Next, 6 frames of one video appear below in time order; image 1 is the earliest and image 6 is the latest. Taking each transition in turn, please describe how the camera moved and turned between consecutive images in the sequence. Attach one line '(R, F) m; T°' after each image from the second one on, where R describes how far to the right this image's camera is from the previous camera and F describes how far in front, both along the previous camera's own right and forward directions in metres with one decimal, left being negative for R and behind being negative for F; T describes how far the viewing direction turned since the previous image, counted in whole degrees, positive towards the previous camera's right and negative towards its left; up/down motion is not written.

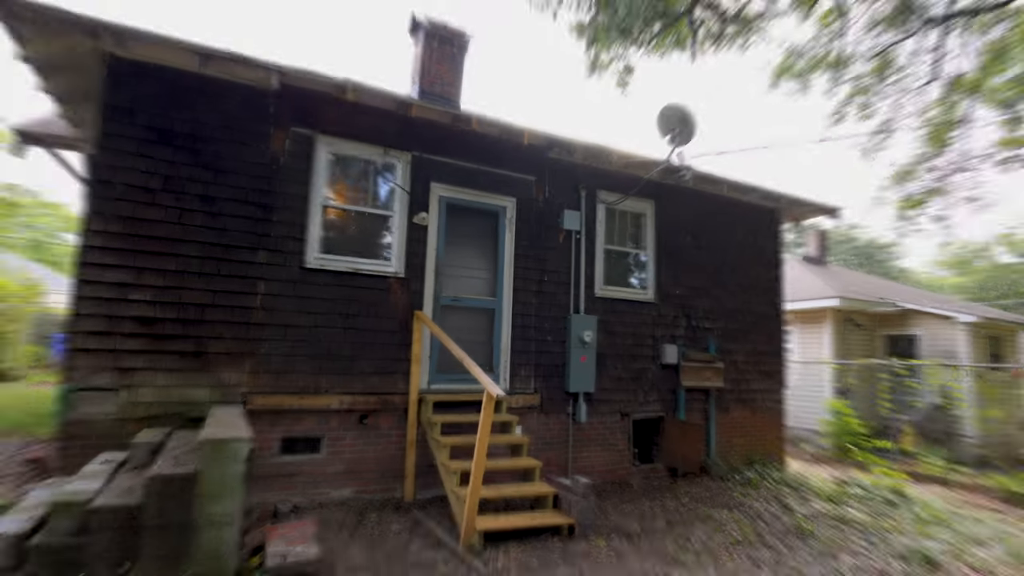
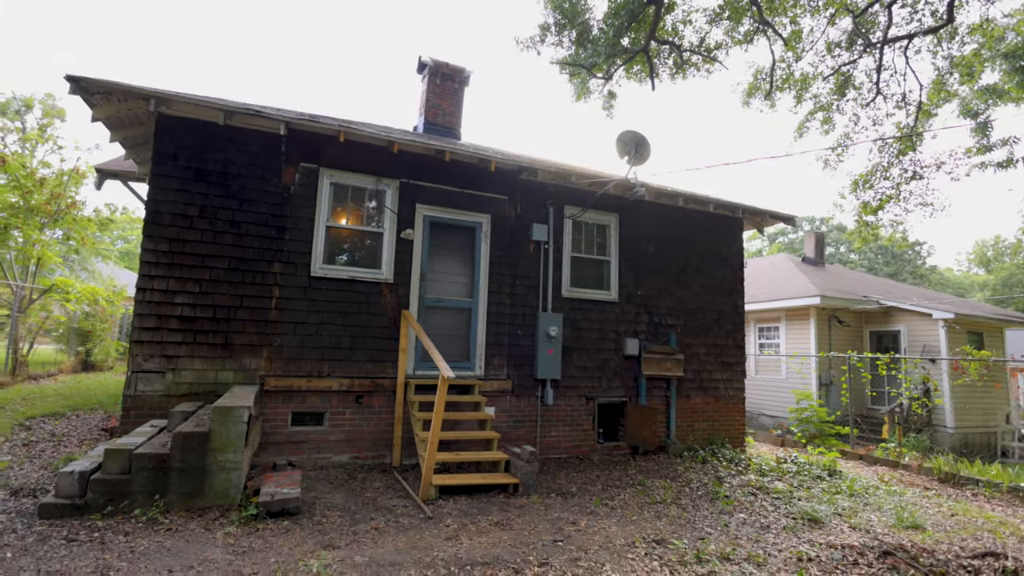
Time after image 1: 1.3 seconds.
(+0.6, -0.9) m; -3°
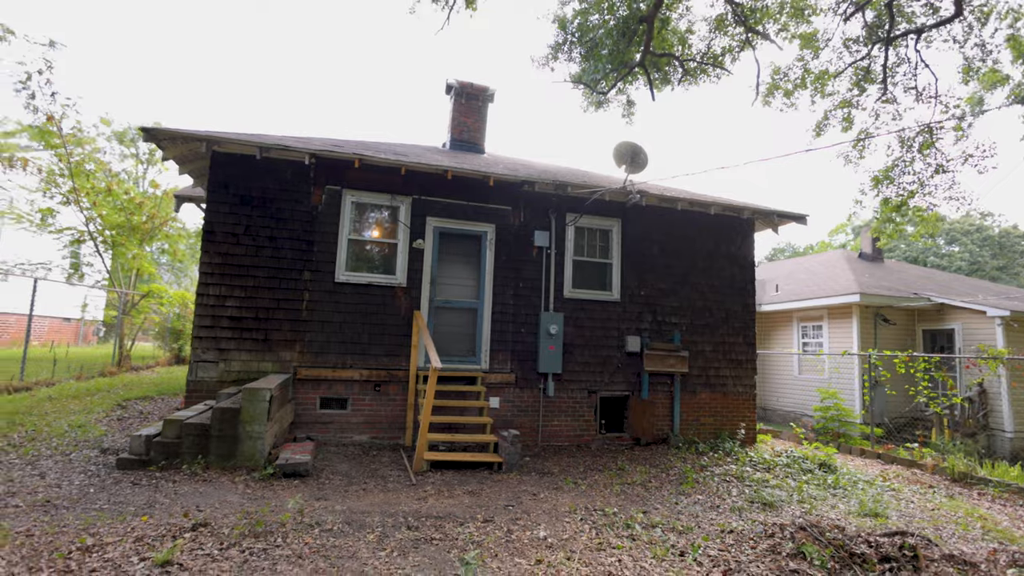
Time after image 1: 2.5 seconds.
(+0.8, -0.5) m; -8°
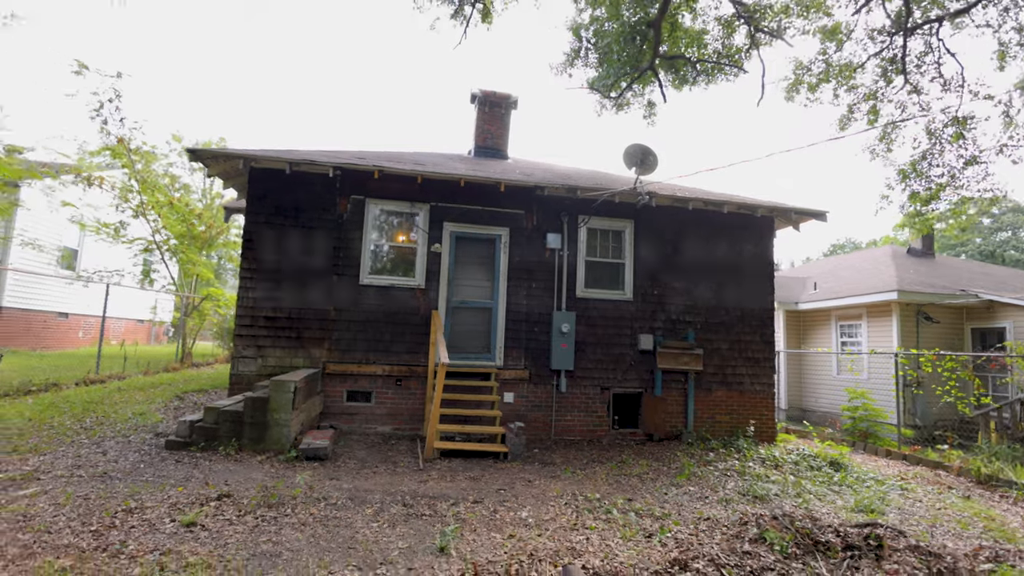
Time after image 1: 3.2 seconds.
(+0.5, -0.3) m; -5°
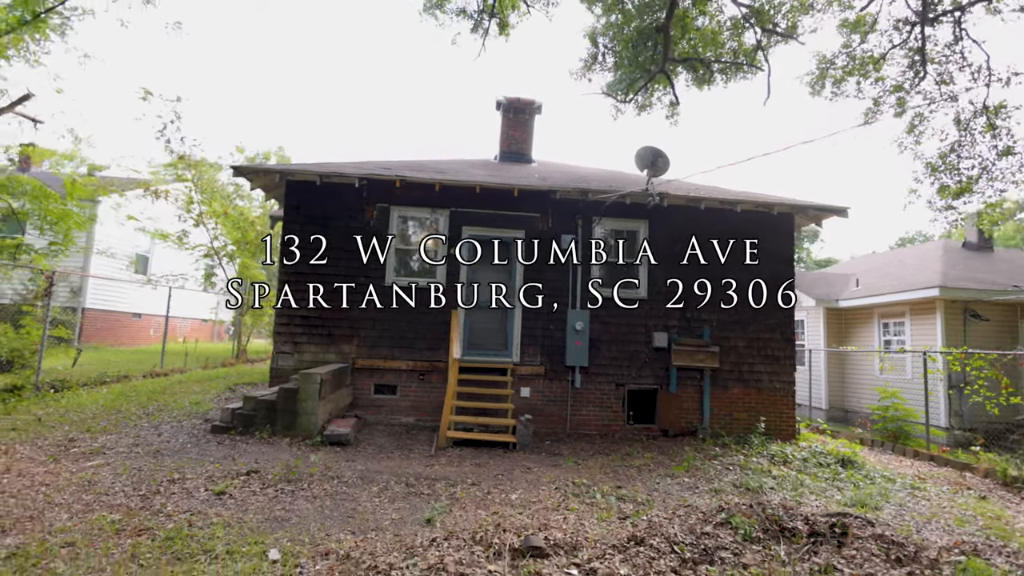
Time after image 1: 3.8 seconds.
(+0.5, -0.3) m; -6°
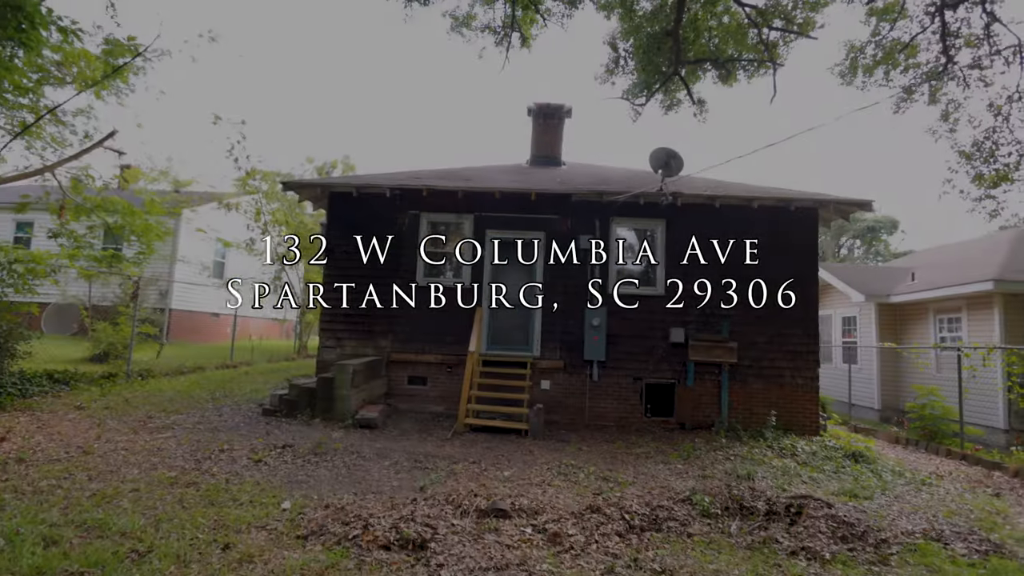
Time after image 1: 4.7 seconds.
(+0.6, -0.4) m; -7°
